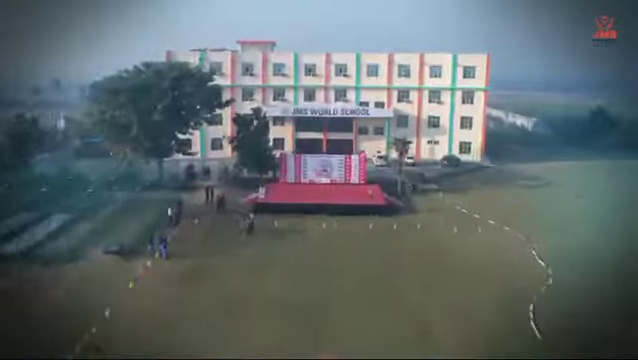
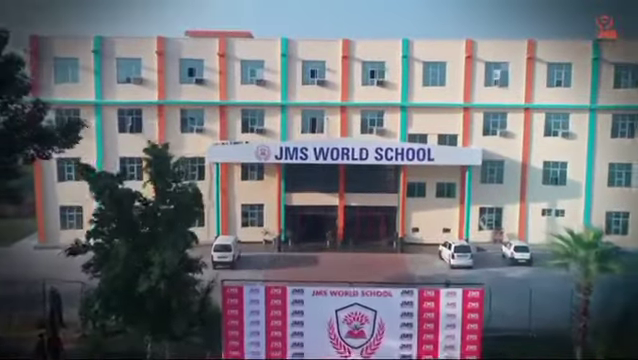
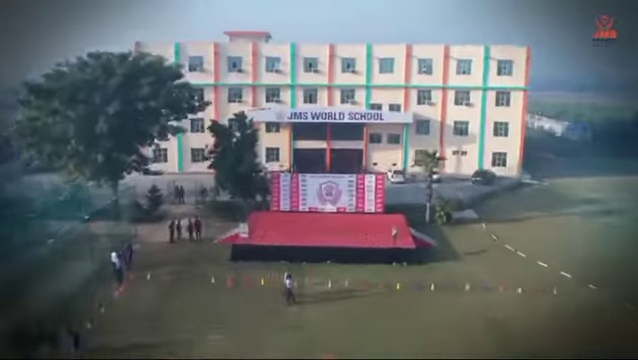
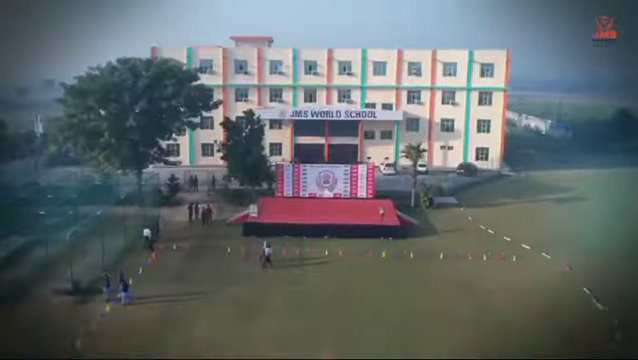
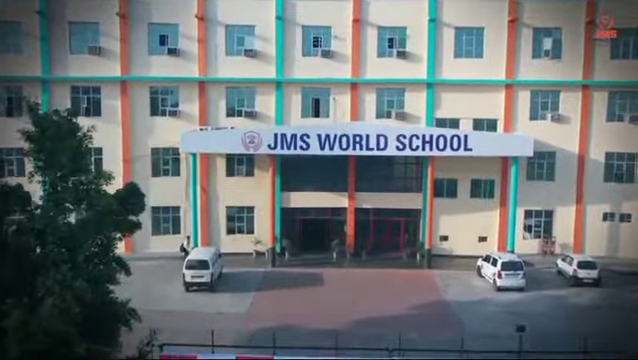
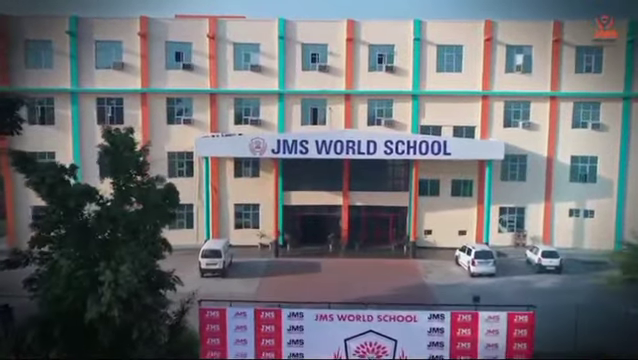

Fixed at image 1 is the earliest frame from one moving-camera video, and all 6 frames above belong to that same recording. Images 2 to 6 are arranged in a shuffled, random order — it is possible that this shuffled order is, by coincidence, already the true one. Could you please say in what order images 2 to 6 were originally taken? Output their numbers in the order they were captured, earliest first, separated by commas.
4, 3, 2, 6, 5
